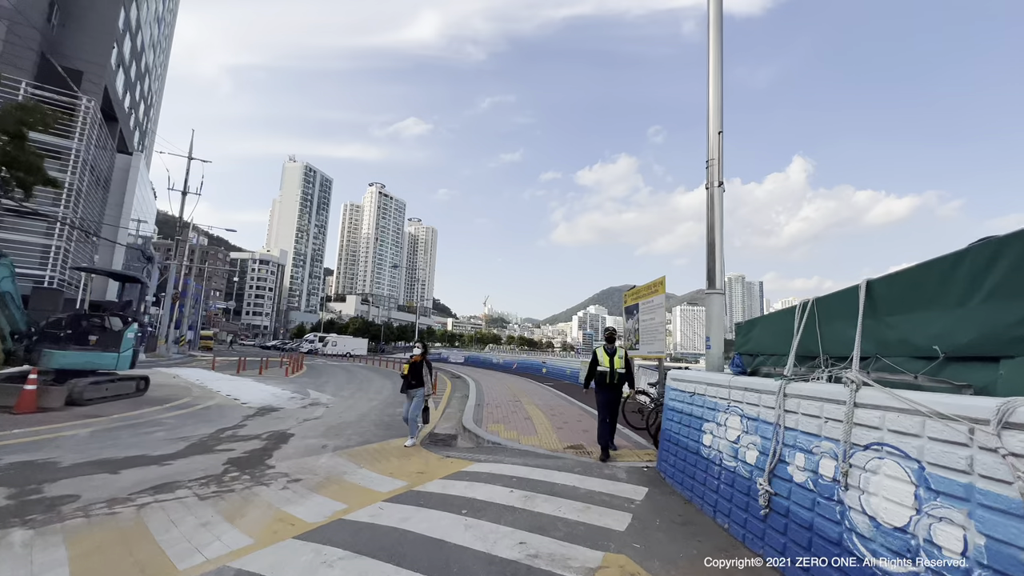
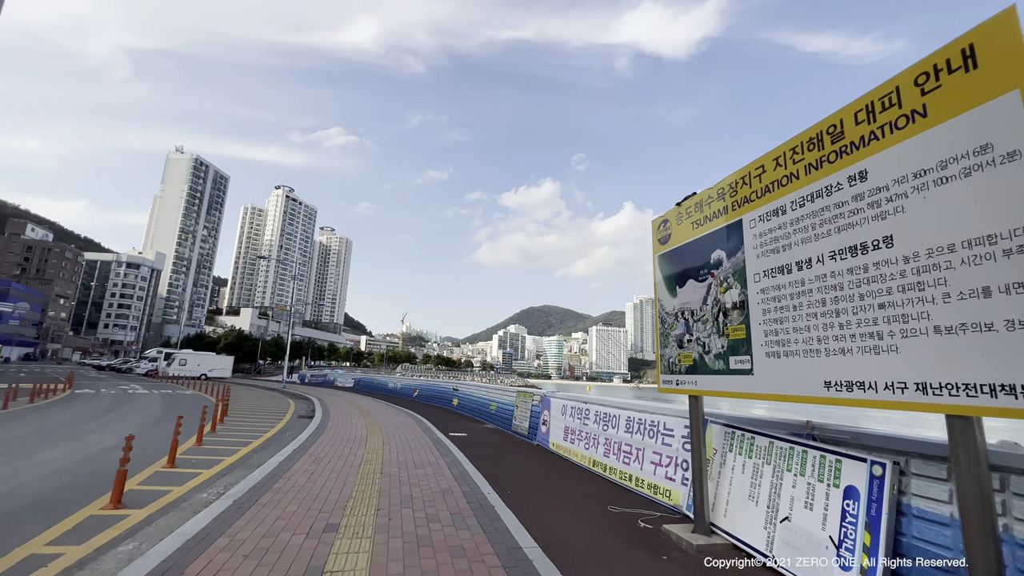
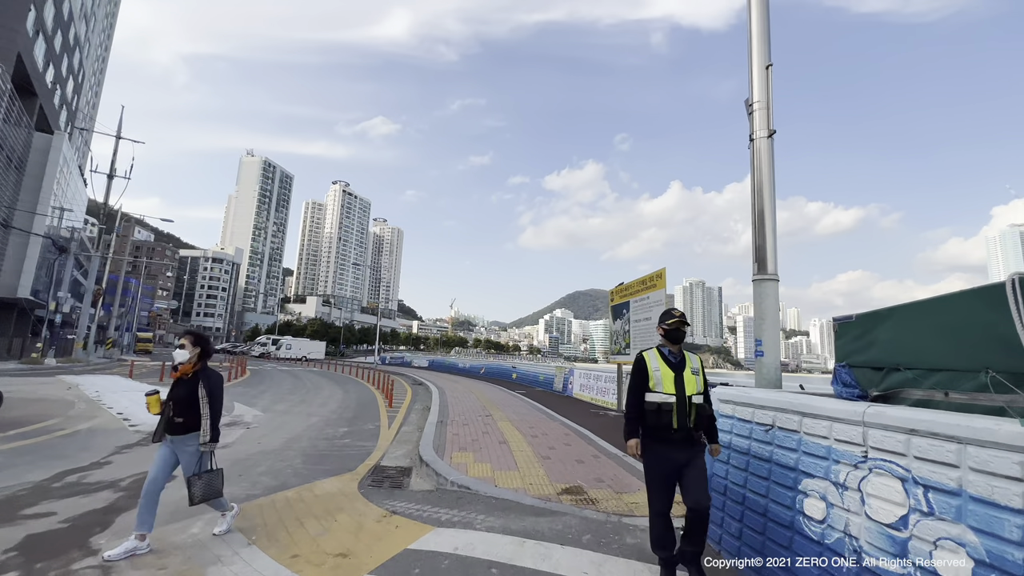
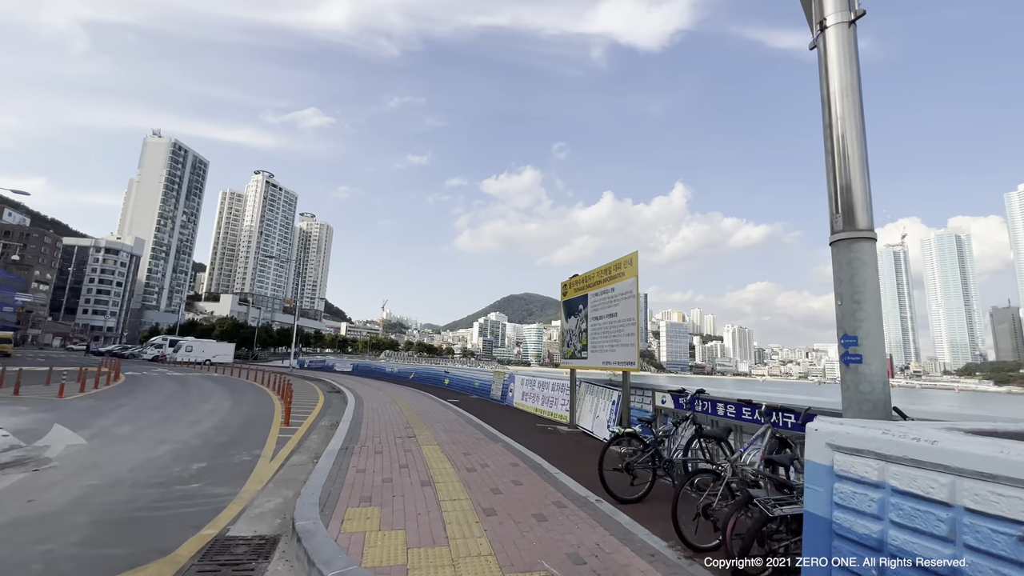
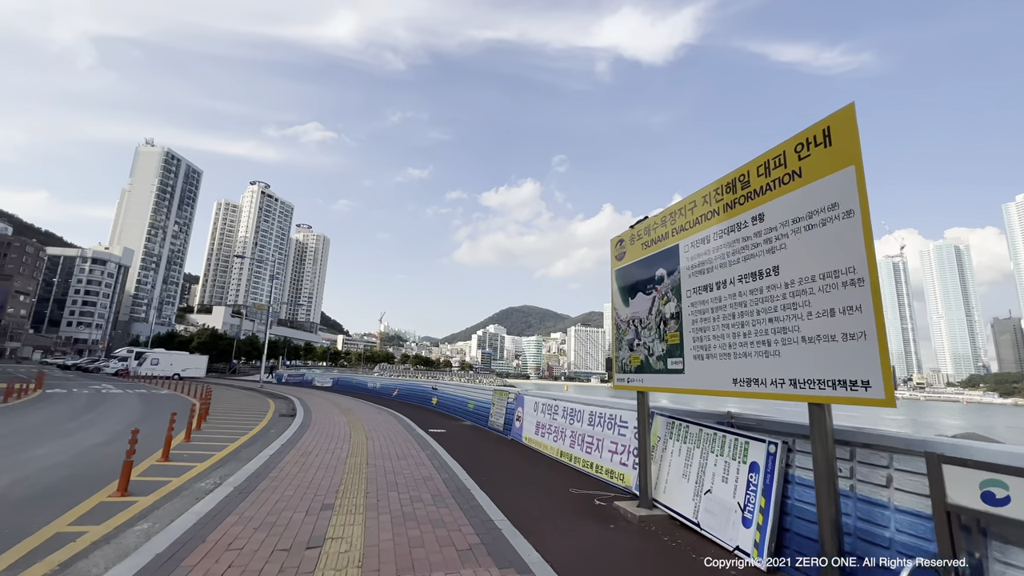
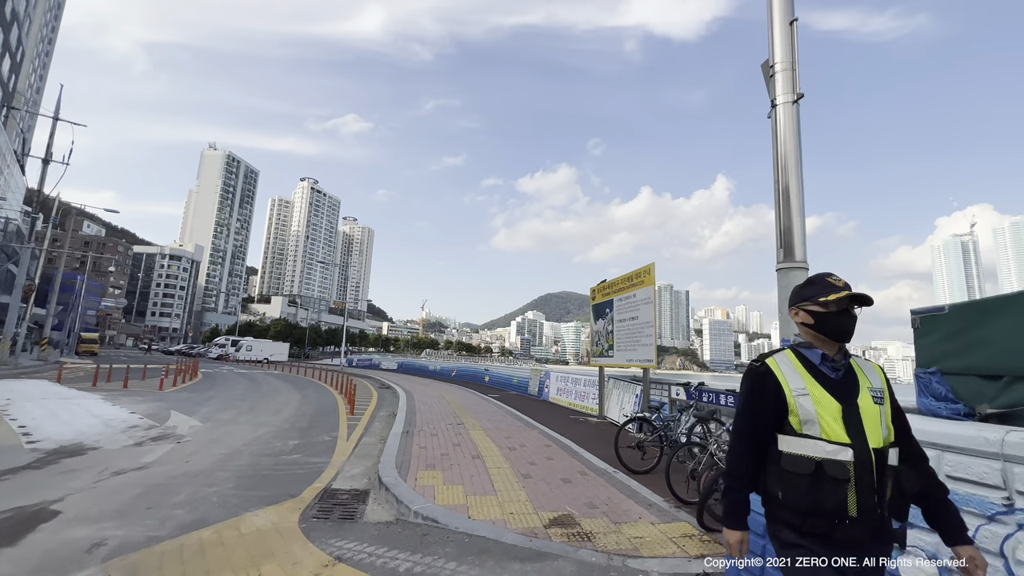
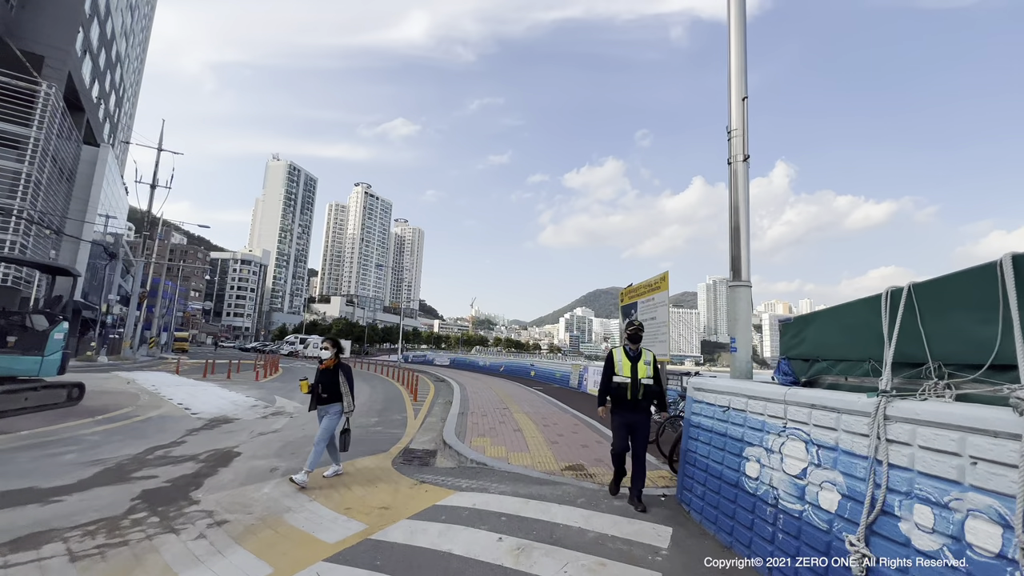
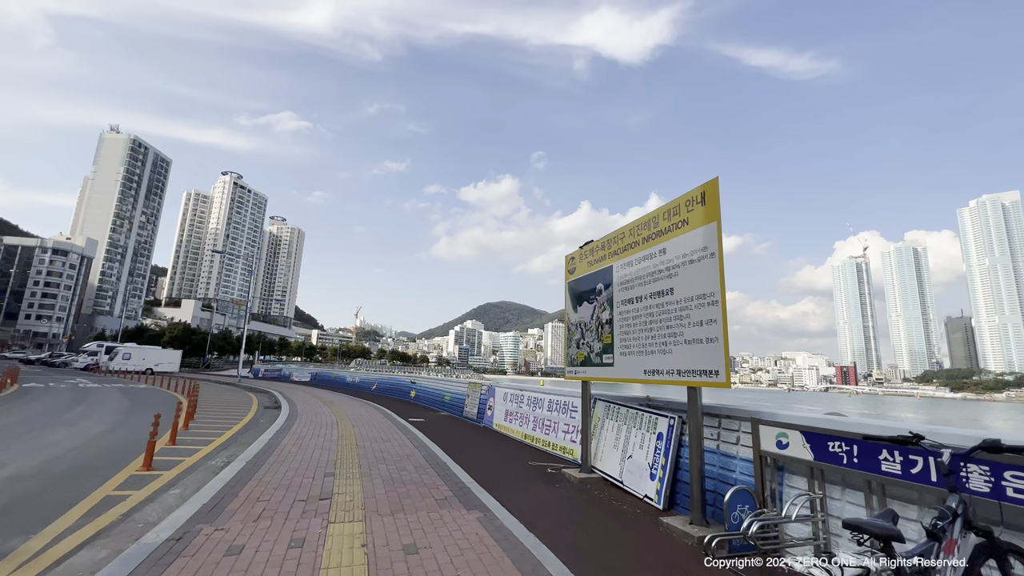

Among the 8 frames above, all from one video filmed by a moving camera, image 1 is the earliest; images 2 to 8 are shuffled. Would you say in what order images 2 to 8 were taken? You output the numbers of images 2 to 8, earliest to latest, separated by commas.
7, 3, 6, 4, 8, 5, 2
